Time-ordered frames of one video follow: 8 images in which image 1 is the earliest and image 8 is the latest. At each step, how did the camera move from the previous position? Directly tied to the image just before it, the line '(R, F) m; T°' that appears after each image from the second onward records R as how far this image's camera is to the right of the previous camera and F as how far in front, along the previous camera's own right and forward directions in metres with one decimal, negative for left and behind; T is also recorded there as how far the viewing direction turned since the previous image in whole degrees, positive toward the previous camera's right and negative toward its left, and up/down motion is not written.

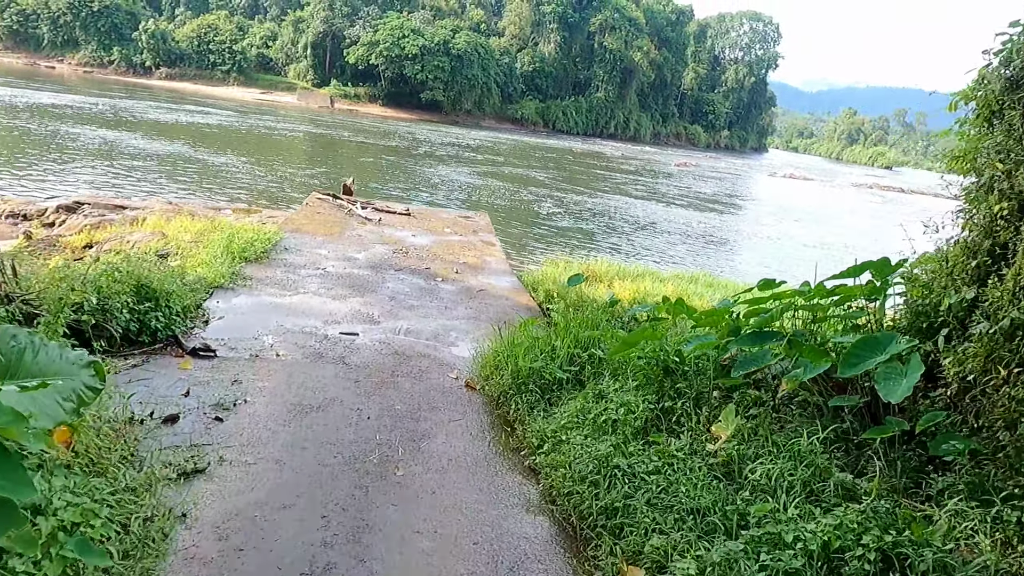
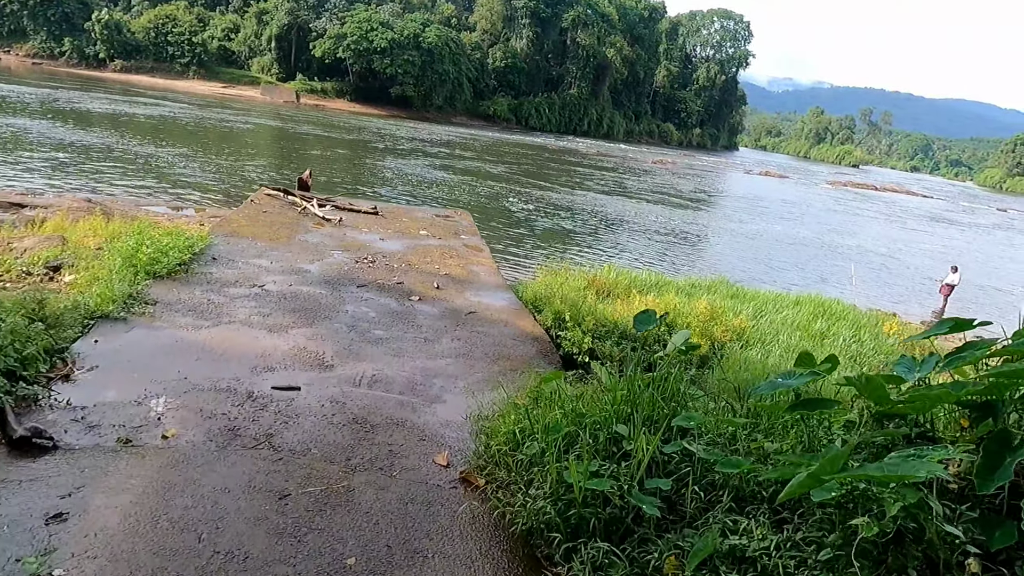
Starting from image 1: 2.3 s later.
(-0.3, +1.9) m; +2°
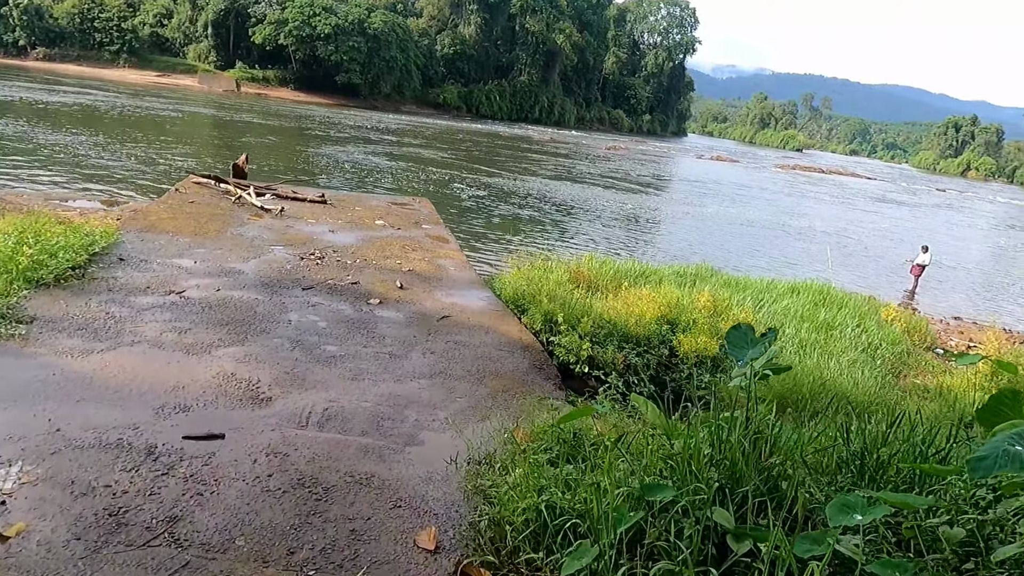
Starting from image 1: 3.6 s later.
(-0.2, +1.1) m; +4°
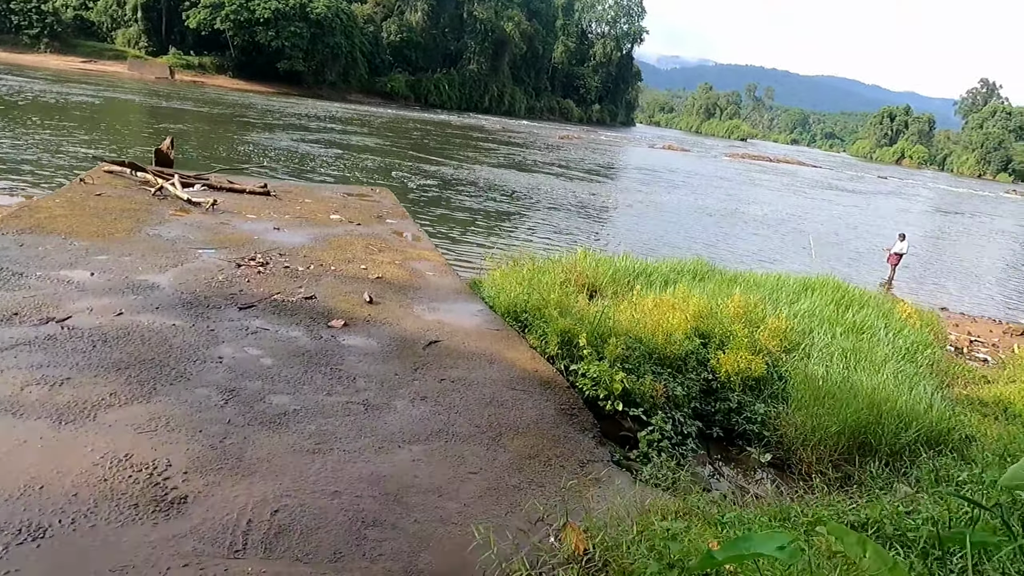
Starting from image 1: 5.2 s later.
(-0.3, +1.2) m; +4°
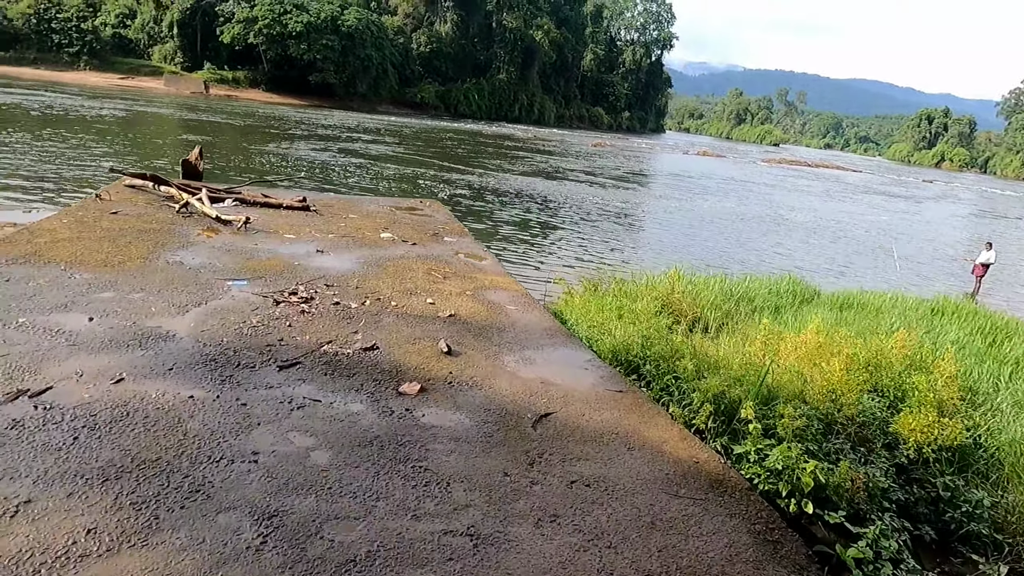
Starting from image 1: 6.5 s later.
(-0.5, +1.1) m; -2°
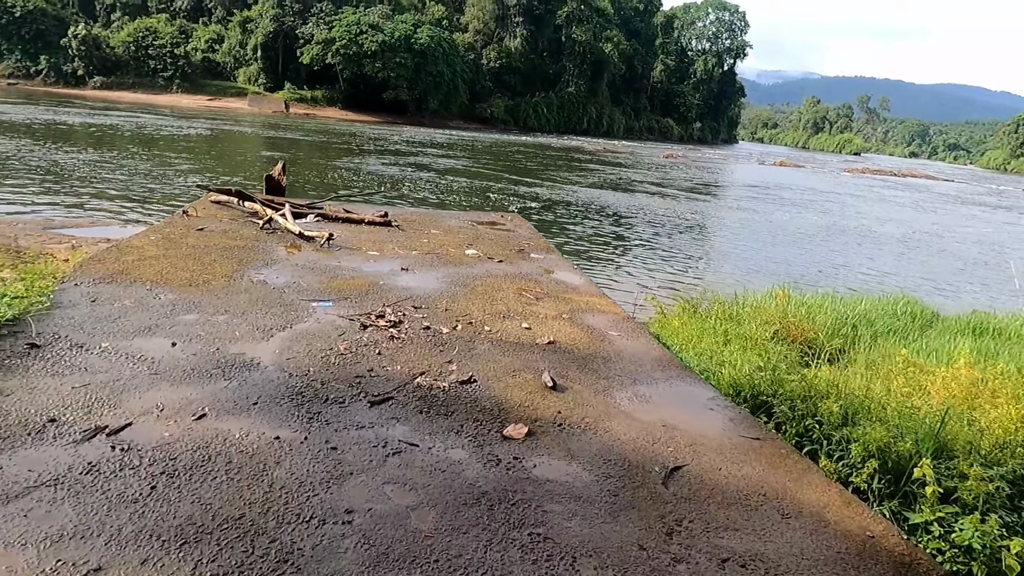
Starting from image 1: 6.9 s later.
(-0.2, +0.4) m; -6°
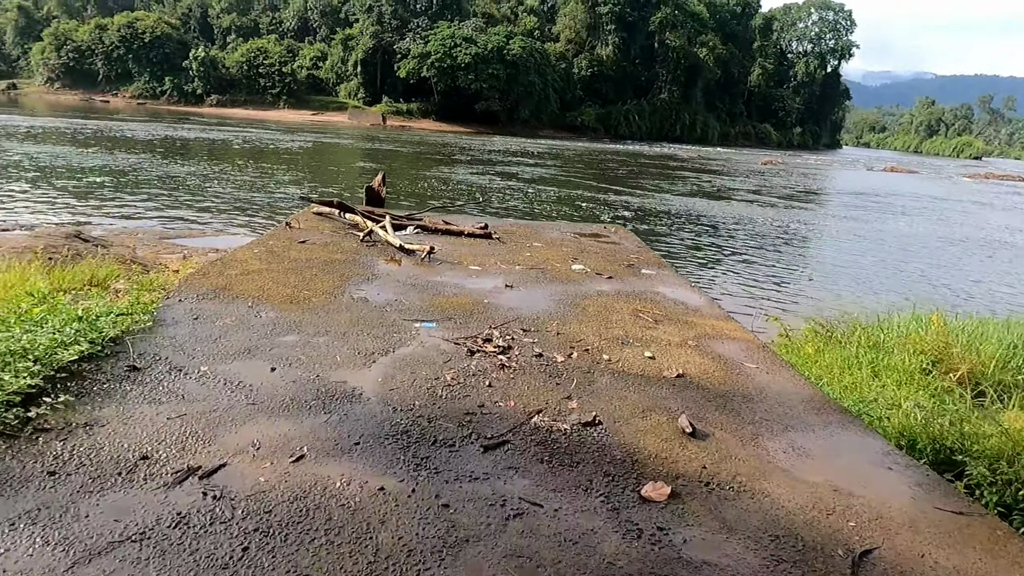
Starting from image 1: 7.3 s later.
(-0.2, +0.4) m; -8°
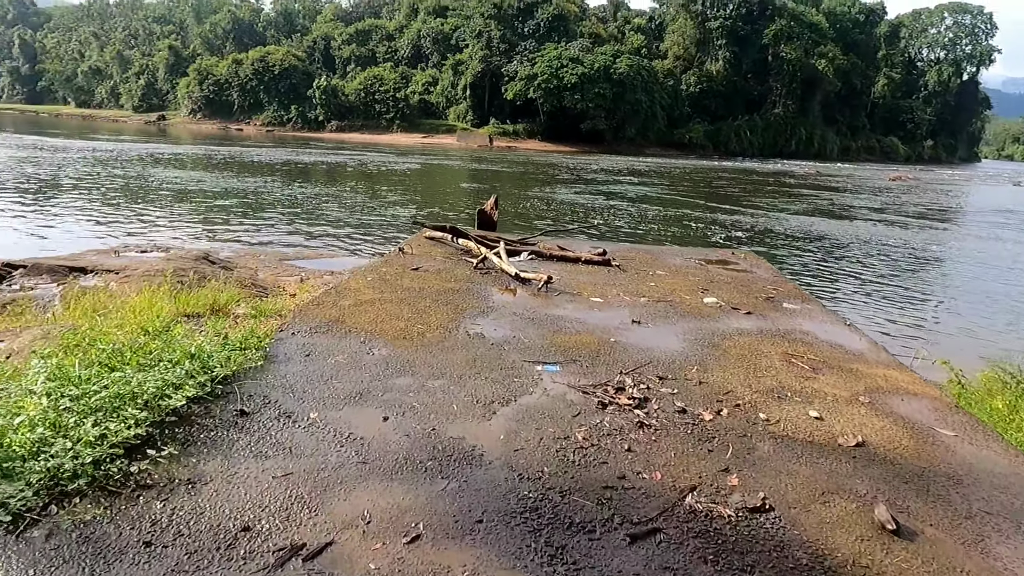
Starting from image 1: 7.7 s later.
(-0.2, +0.4) m; -9°
